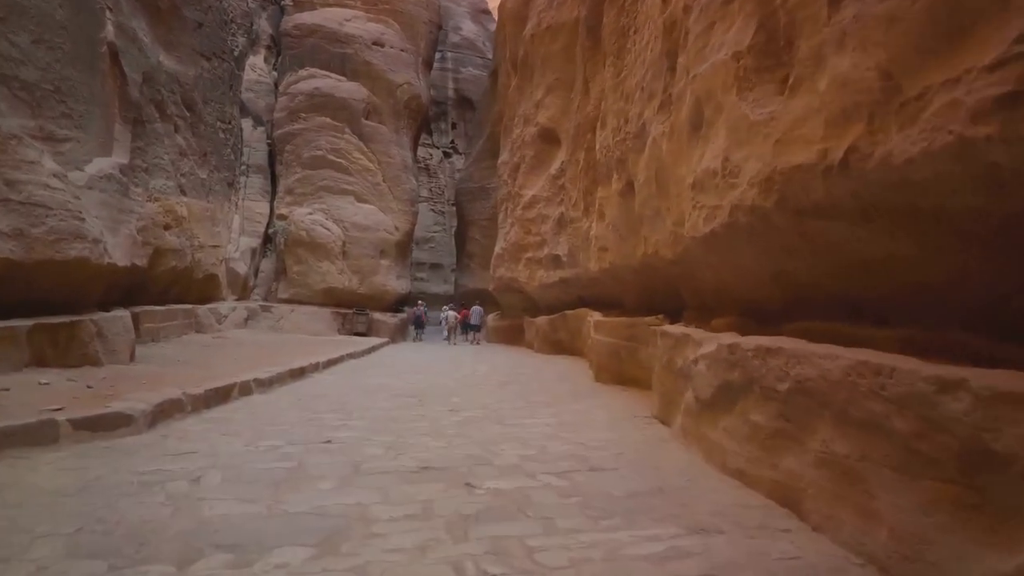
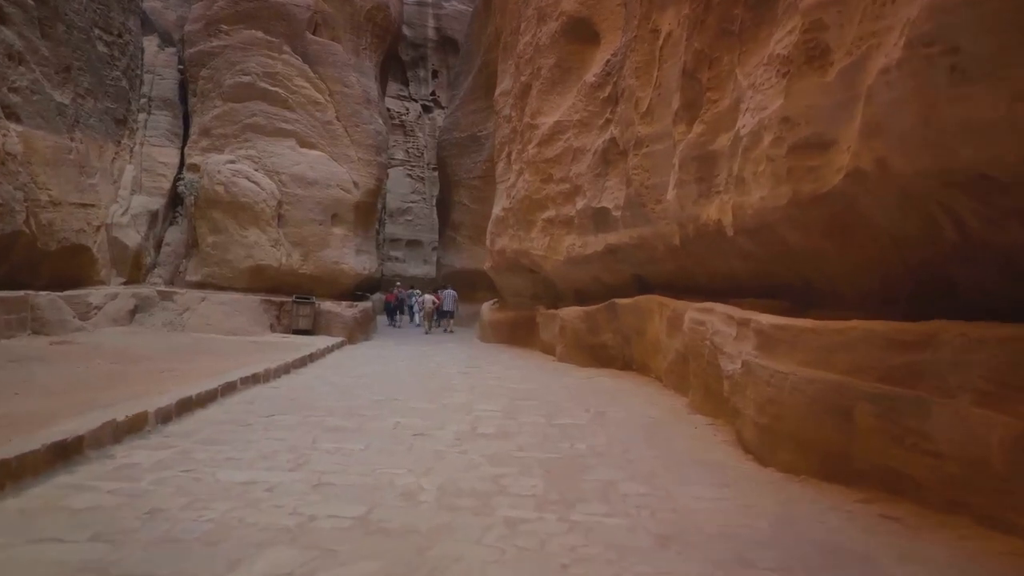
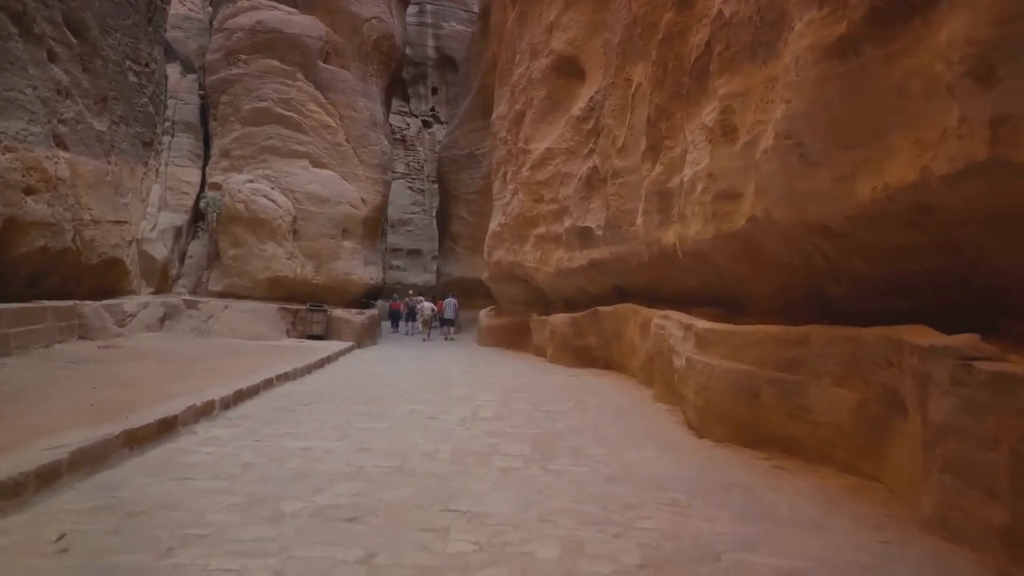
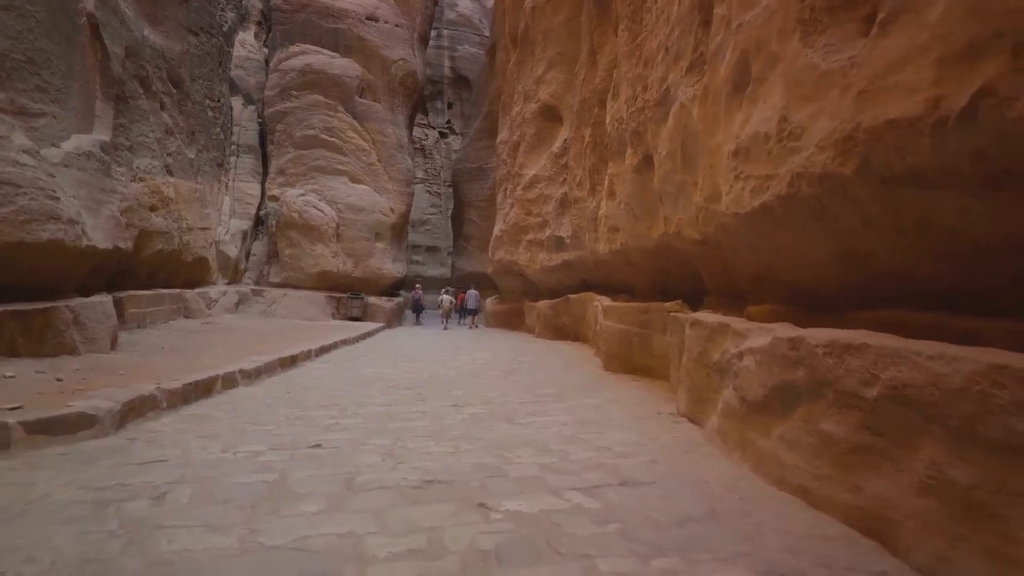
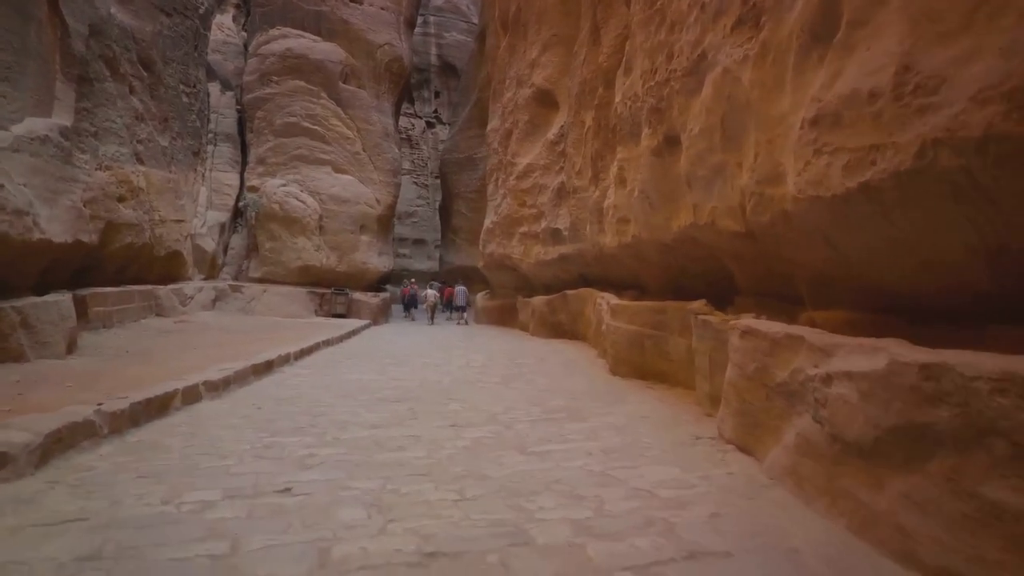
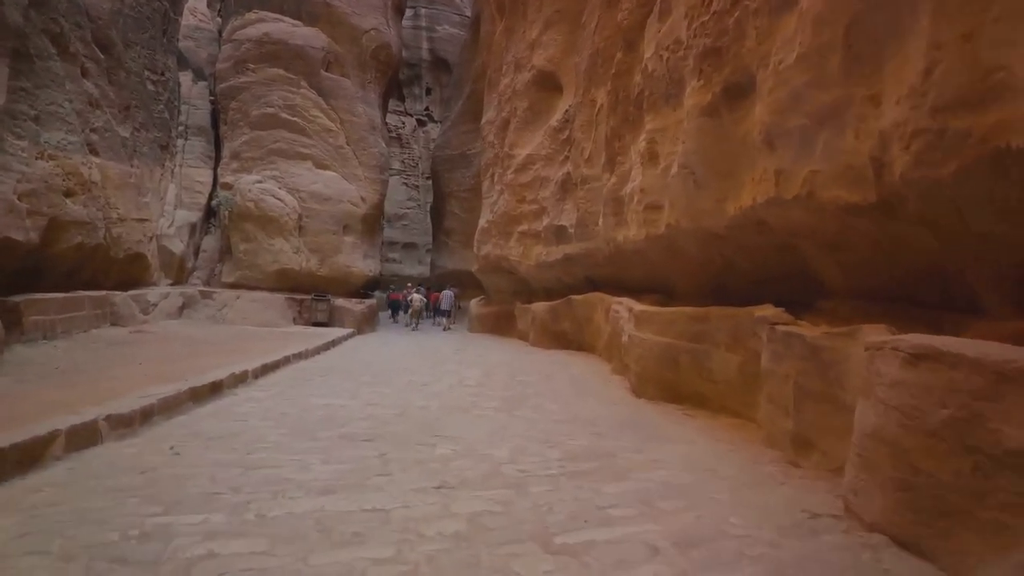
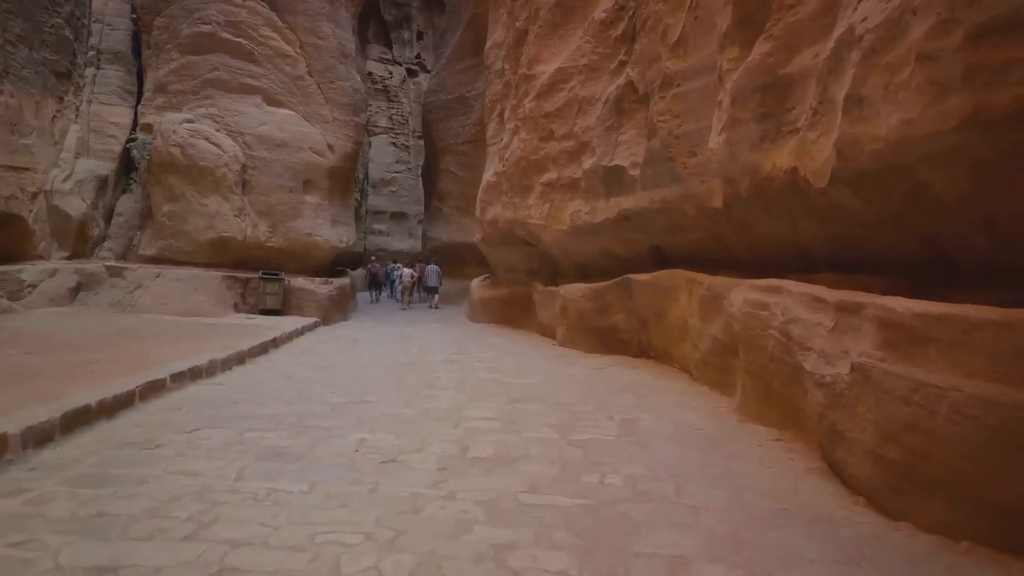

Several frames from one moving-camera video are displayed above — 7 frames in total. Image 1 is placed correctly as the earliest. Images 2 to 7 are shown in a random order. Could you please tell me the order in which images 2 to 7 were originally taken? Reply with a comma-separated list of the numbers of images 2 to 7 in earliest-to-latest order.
4, 5, 6, 3, 2, 7
